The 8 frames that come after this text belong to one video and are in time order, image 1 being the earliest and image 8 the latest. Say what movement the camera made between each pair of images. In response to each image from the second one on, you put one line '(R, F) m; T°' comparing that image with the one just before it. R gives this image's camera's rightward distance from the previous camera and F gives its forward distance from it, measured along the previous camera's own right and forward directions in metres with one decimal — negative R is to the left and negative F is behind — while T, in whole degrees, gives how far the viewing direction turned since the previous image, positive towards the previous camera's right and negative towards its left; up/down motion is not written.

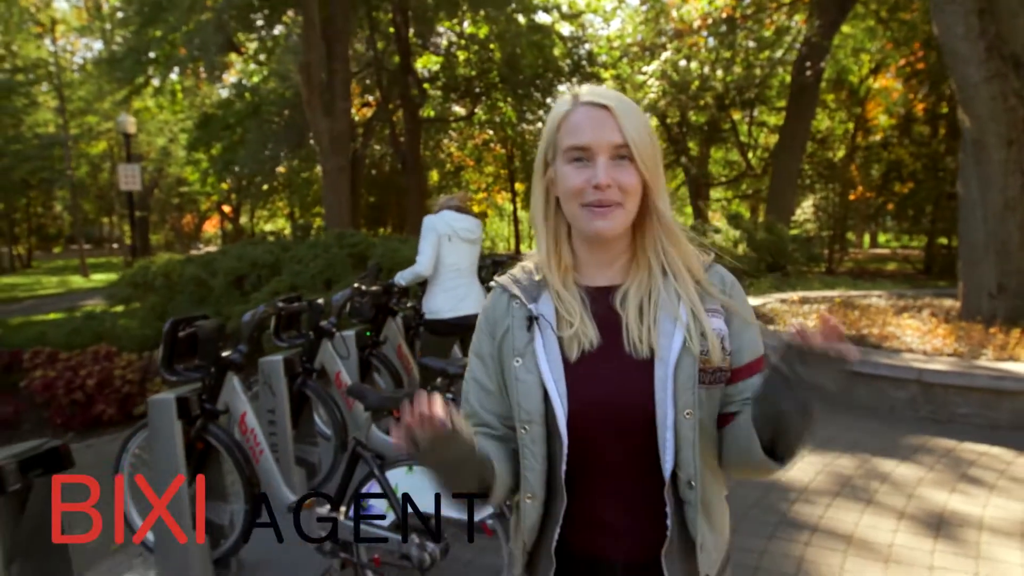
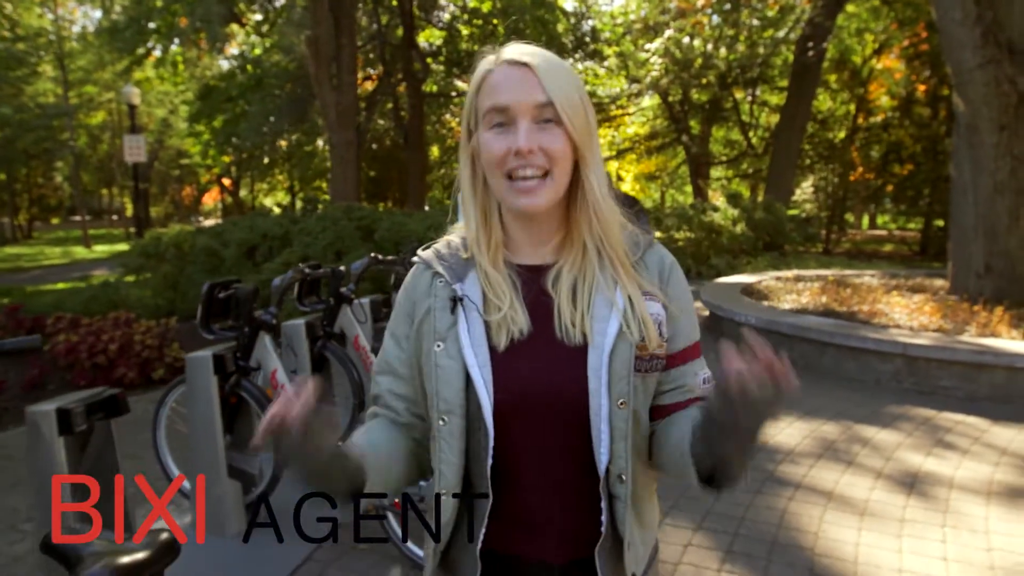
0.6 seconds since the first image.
(0.0, -0.3) m; 0°
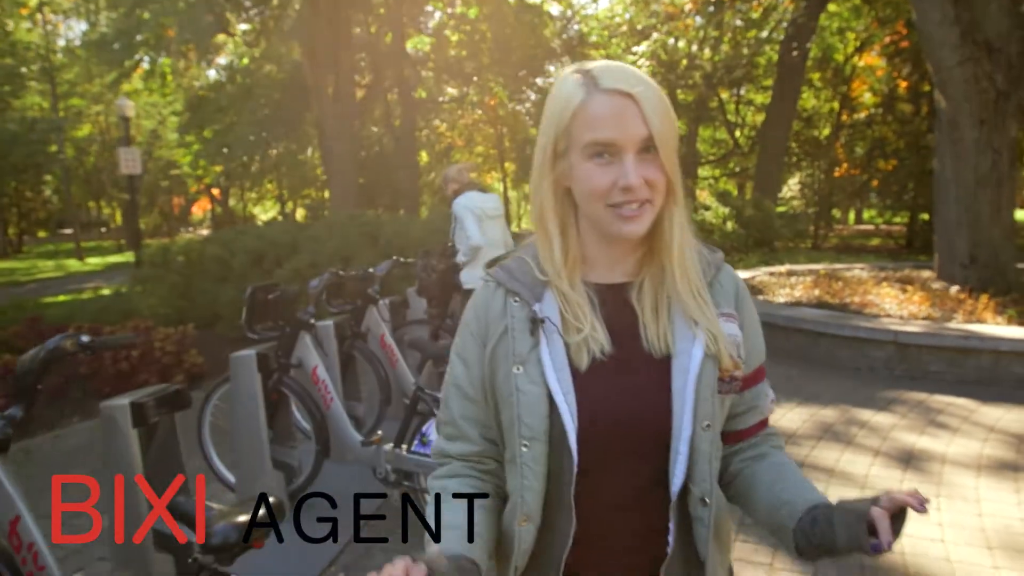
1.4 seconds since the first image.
(-0.2, -0.3) m; +1°
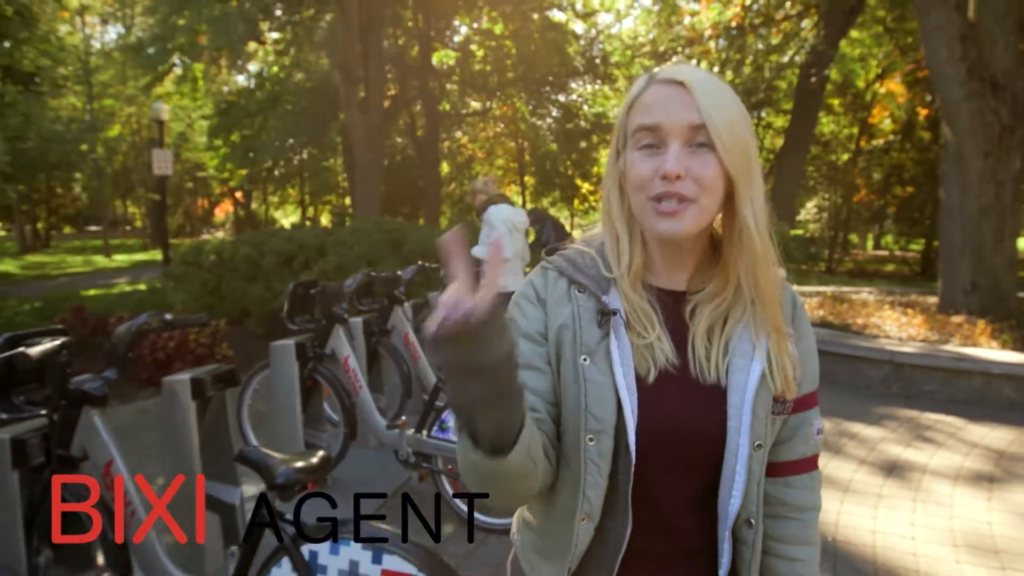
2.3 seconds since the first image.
(0.0, -0.4) m; -1°
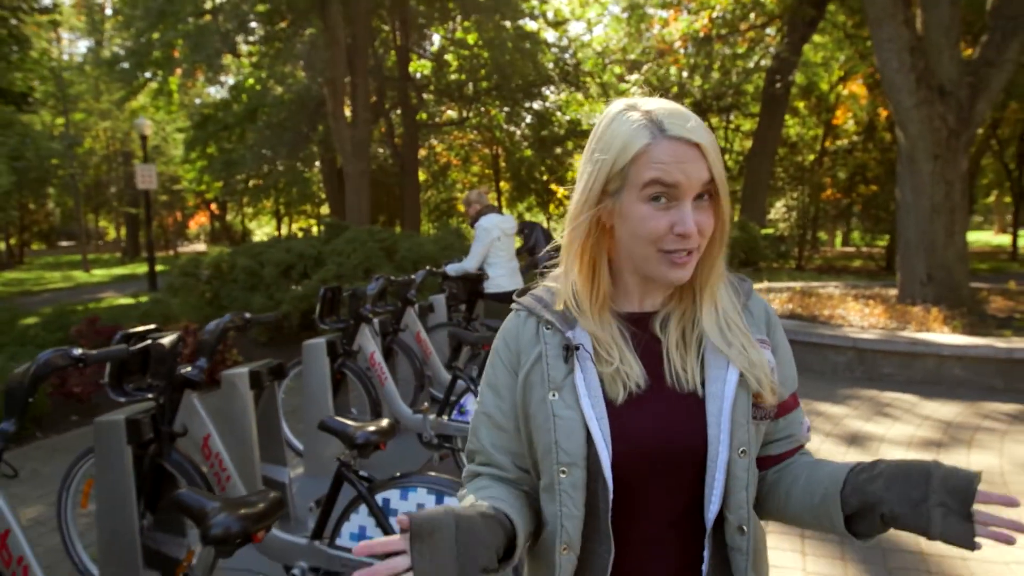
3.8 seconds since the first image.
(-0.2, -0.6) m; +2°
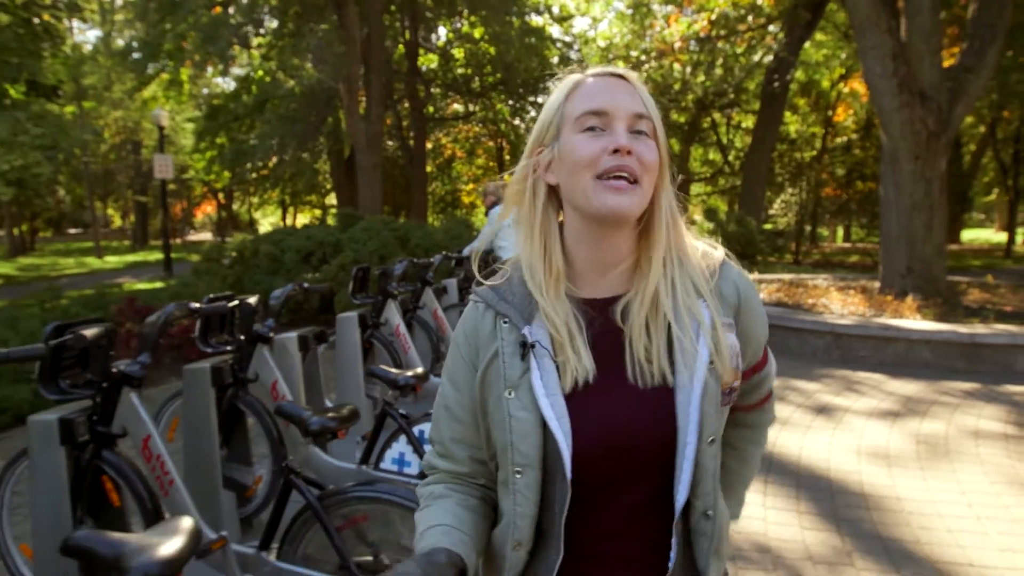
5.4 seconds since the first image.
(0.0, -0.7) m; 0°
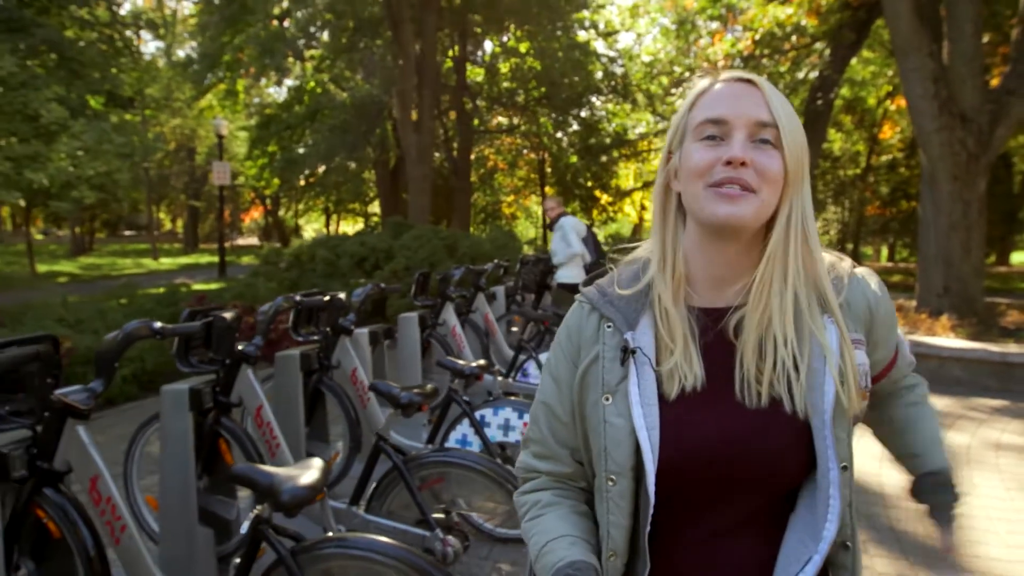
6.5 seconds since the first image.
(-0.1, -0.5) m; -3°
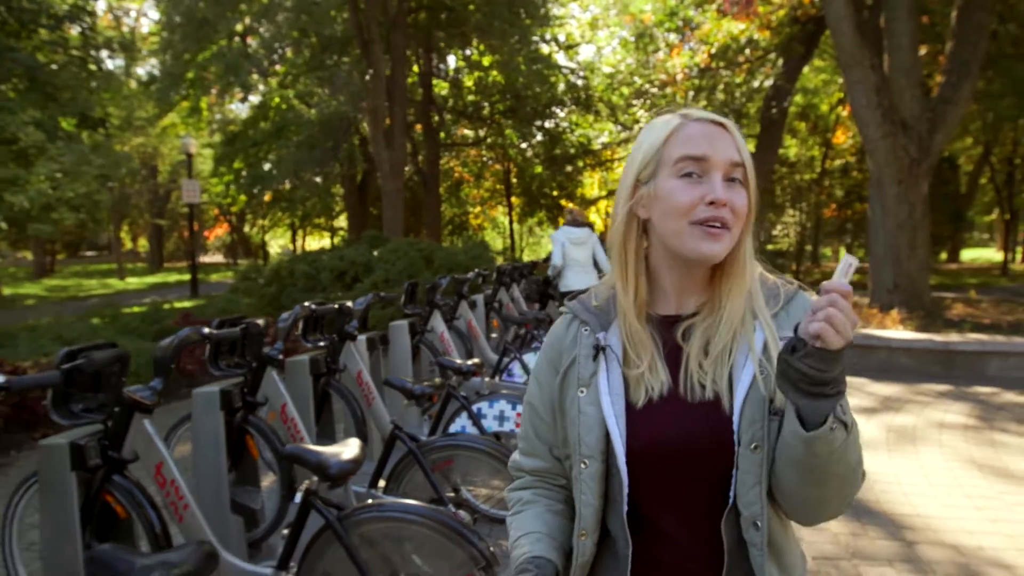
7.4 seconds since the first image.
(-0.1, -0.4) m; +2°
